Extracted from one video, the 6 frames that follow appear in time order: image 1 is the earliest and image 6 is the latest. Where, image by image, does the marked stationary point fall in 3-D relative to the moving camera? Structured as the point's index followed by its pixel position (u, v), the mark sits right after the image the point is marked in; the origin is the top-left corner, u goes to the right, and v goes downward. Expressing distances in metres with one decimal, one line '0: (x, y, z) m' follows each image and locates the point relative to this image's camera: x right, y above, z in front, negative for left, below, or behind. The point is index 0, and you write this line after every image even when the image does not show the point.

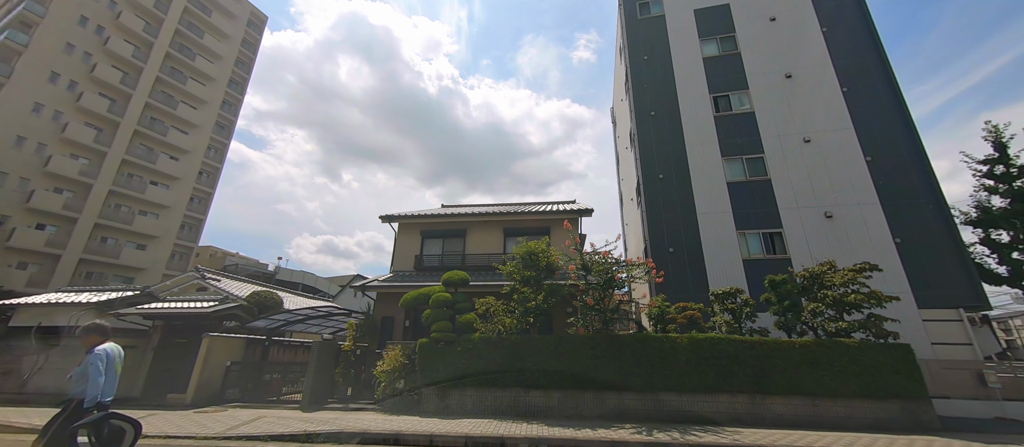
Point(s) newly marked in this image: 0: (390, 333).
0: (-3.7, -3.3, +12.2) m
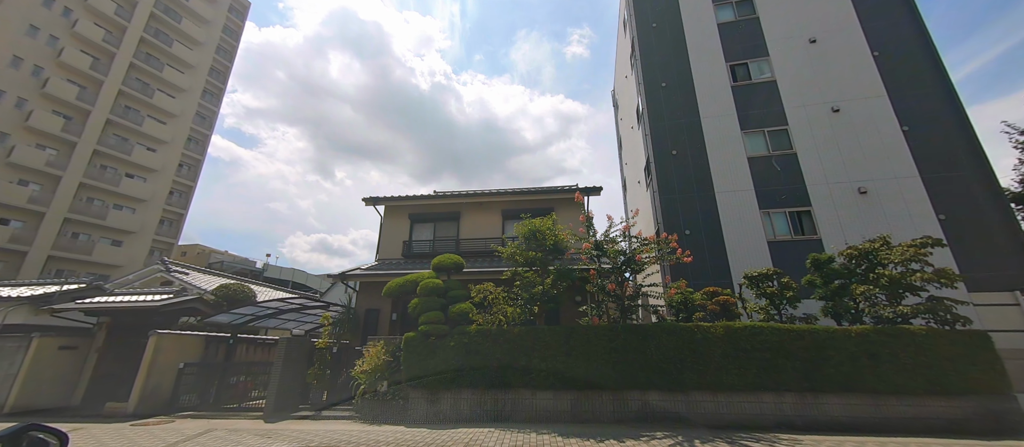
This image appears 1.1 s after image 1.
0: (-3.7, -2.9, +10.9) m
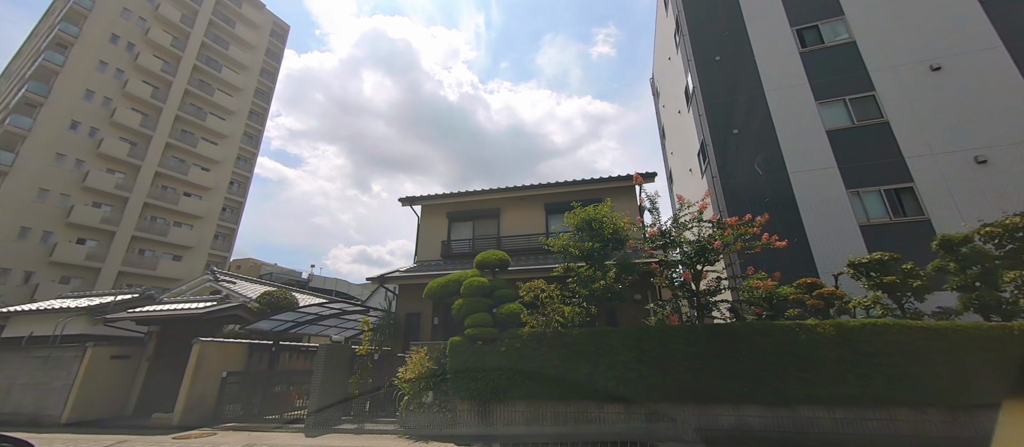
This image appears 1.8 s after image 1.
0: (-2.5, -2.9, +10.4) m
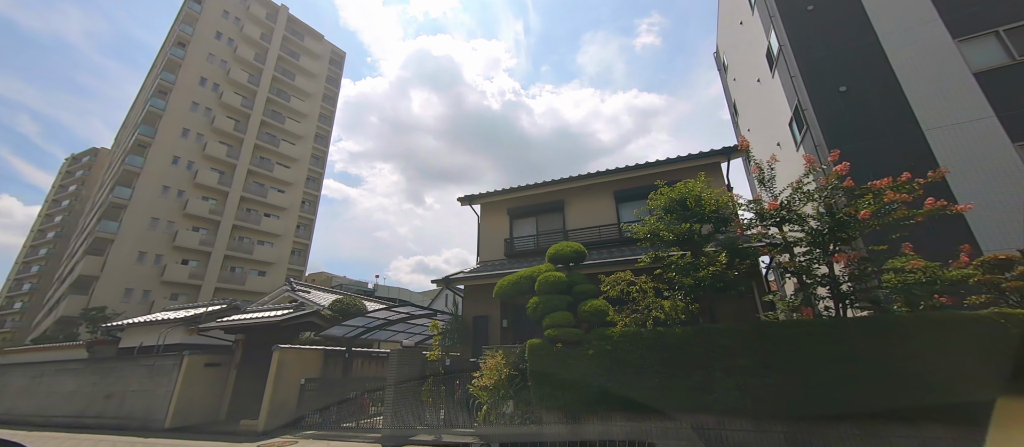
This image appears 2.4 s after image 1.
0: (-0.6, -2.8, +9.9) m
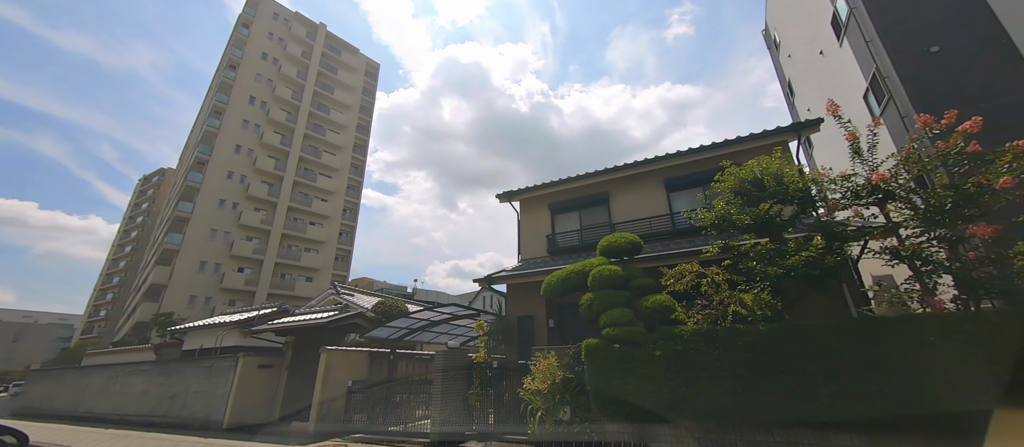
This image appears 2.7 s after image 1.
0: (+0.5, -2.7, +9.5) m
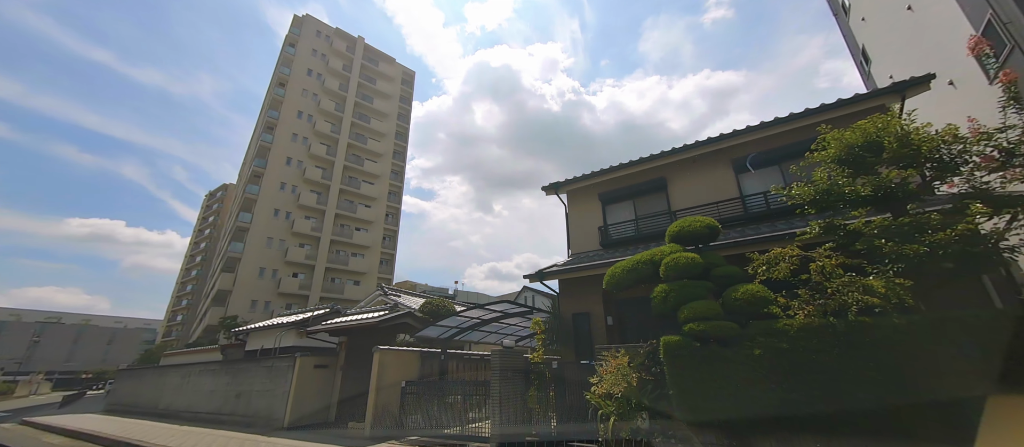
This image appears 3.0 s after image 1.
0: (+1.8, -2.5, +8.9) m
